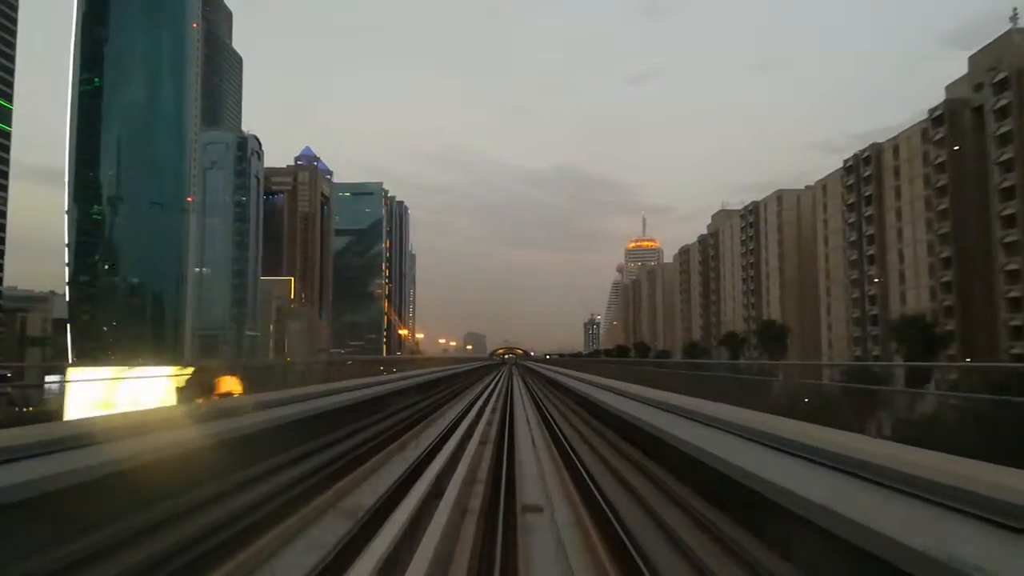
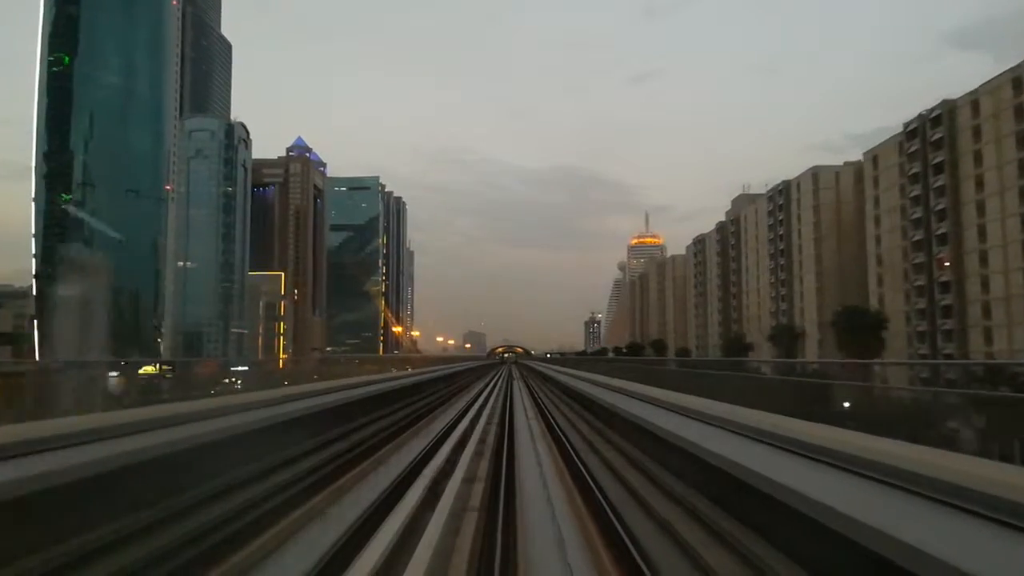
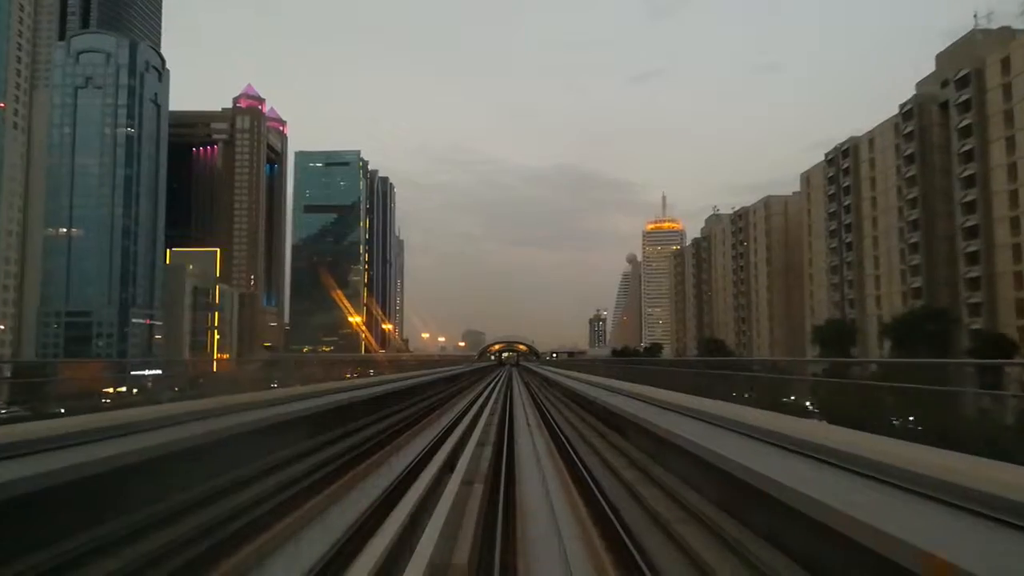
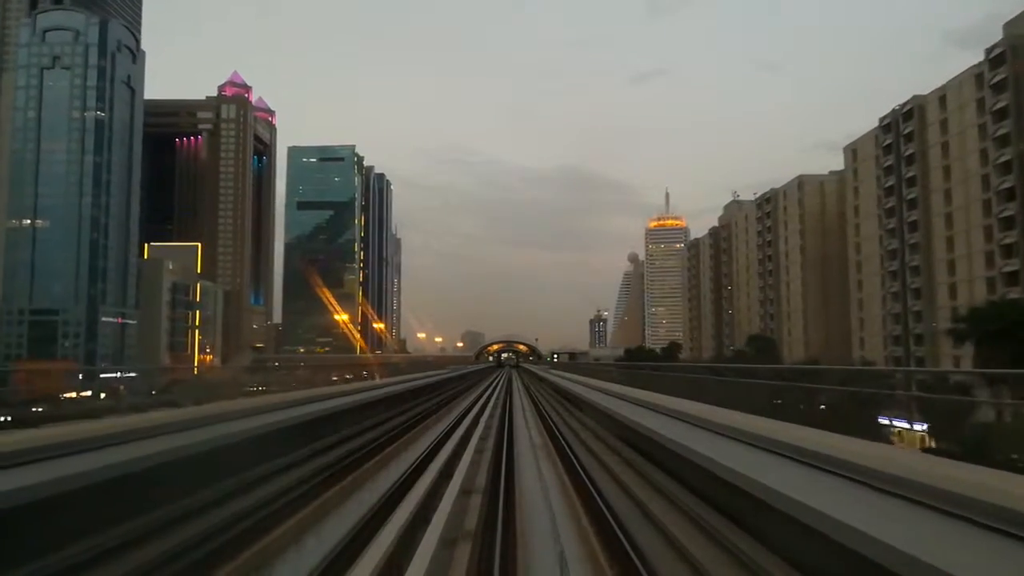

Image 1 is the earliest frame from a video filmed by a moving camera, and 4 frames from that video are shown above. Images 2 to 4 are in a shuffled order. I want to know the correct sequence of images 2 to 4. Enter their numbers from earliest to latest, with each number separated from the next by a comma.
2, 3, 4
